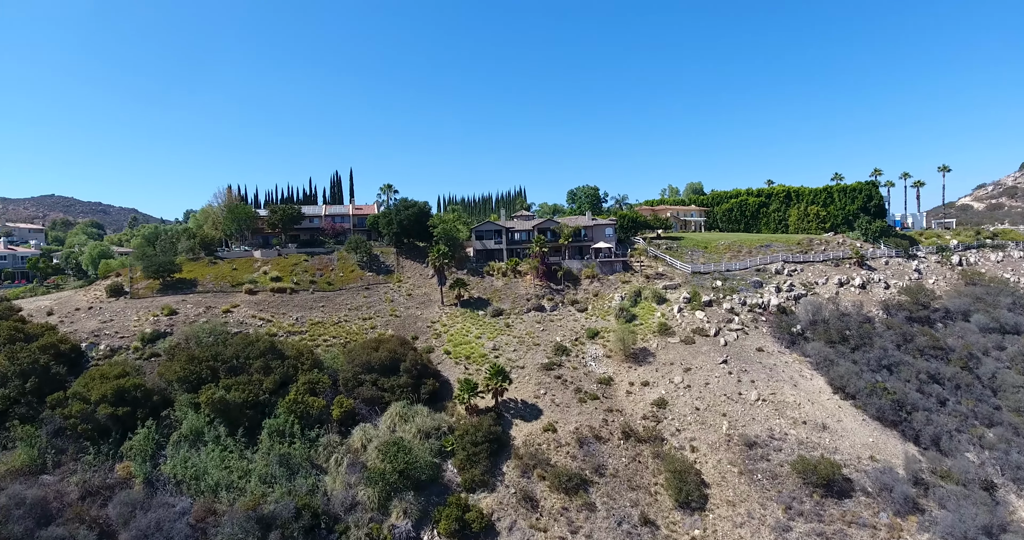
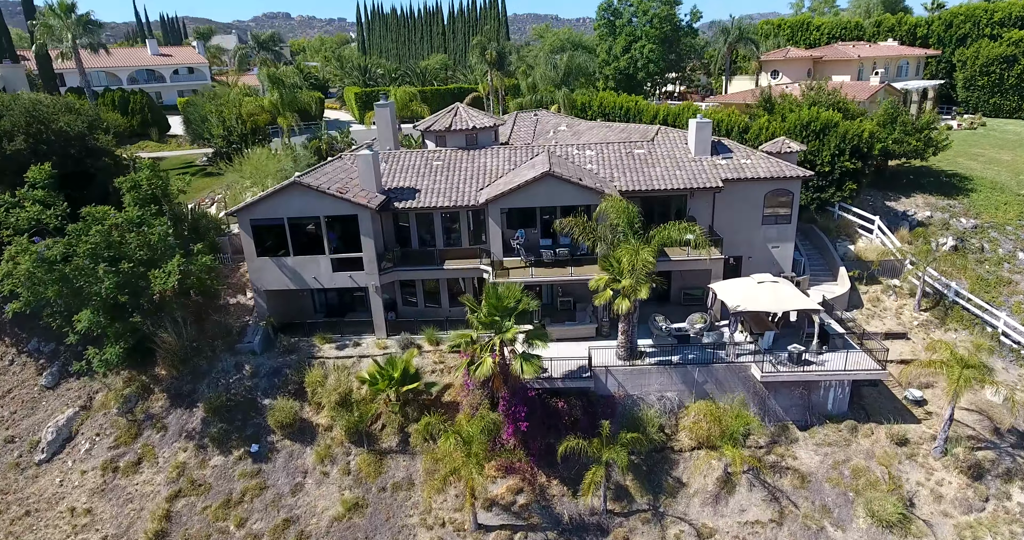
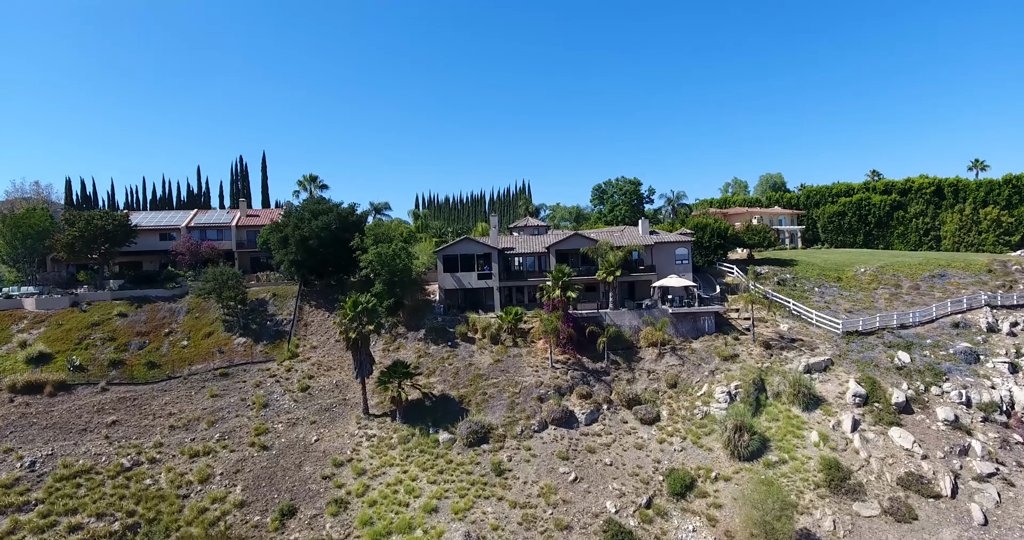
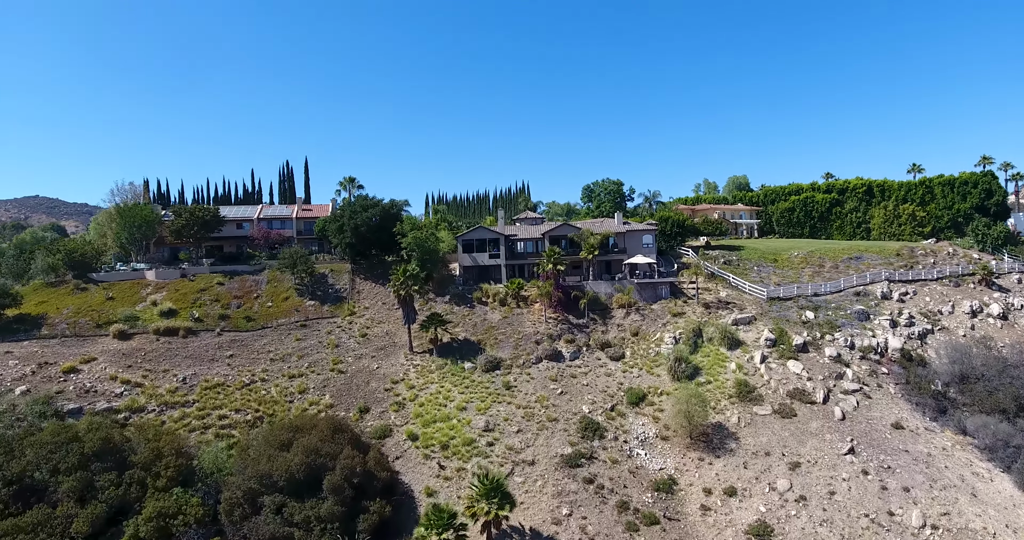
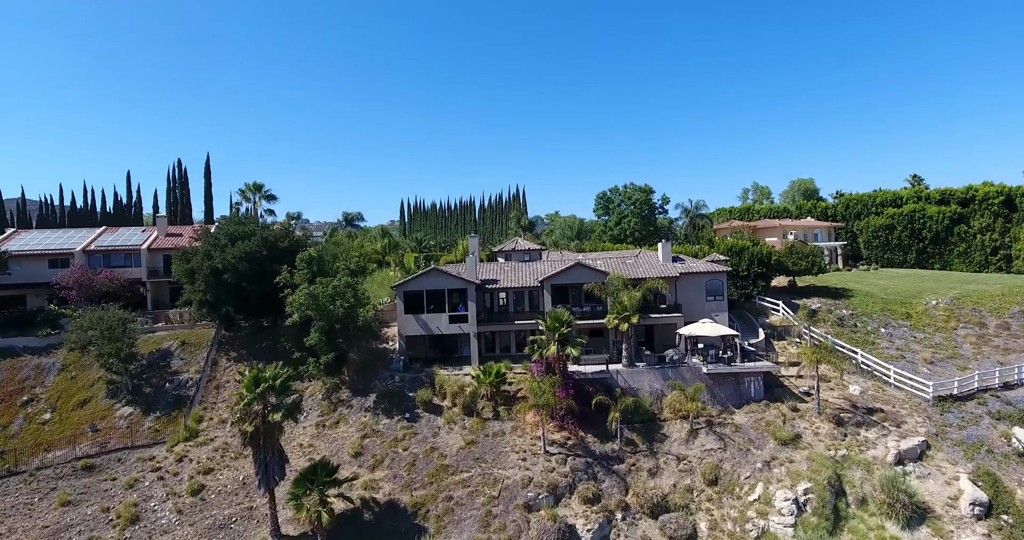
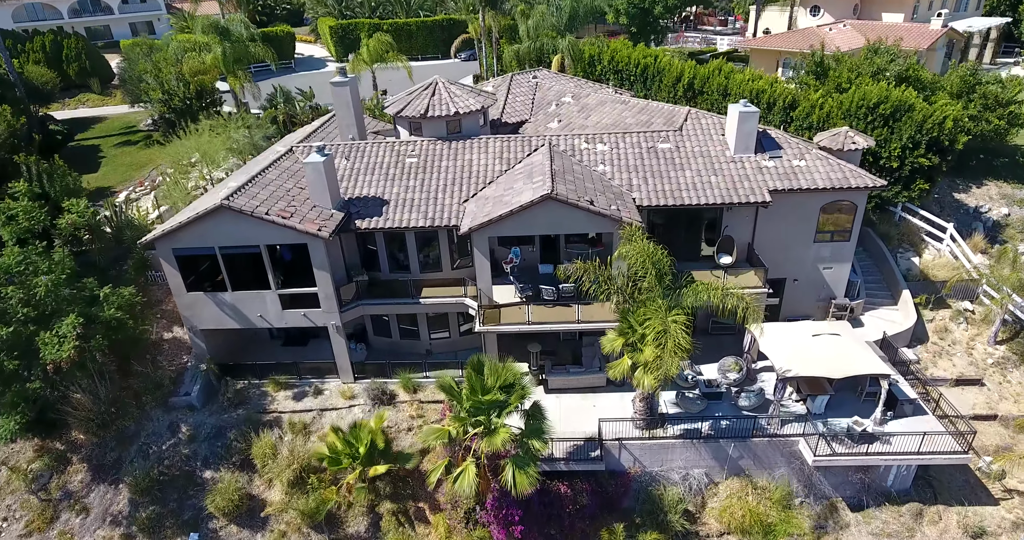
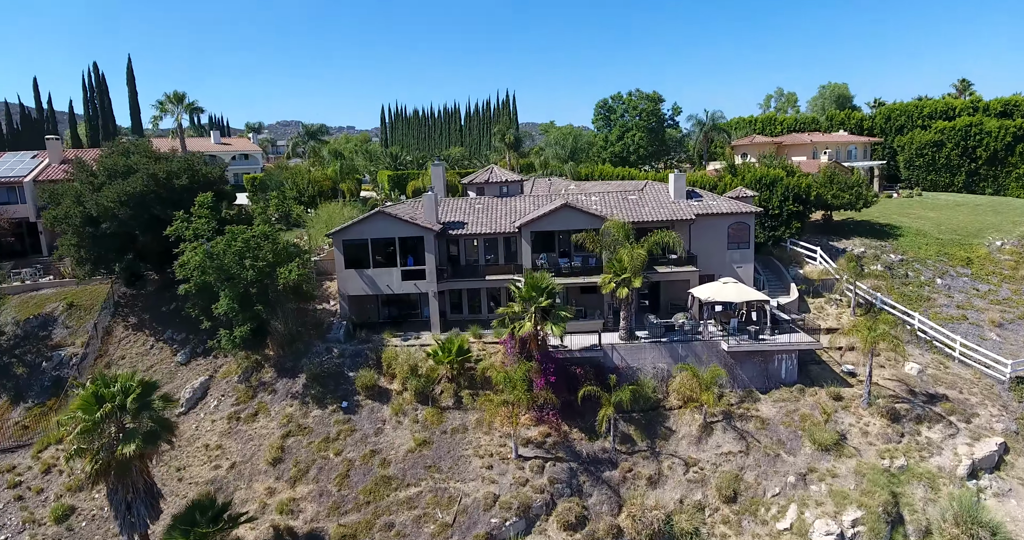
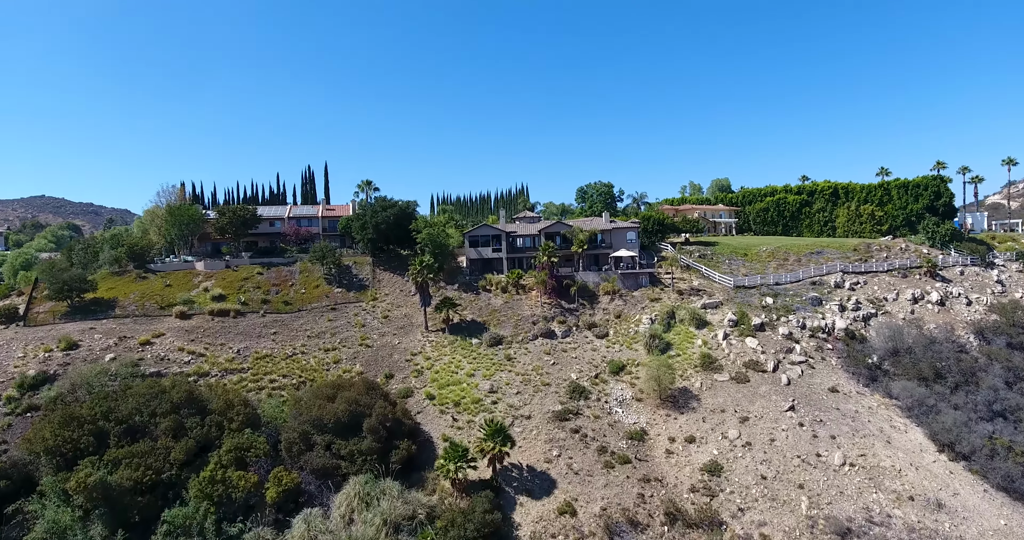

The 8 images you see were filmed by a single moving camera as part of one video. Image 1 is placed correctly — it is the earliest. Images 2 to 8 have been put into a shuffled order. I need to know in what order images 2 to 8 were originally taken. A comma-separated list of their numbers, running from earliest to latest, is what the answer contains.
8, 4, 3, 5, 7, 2, 6
